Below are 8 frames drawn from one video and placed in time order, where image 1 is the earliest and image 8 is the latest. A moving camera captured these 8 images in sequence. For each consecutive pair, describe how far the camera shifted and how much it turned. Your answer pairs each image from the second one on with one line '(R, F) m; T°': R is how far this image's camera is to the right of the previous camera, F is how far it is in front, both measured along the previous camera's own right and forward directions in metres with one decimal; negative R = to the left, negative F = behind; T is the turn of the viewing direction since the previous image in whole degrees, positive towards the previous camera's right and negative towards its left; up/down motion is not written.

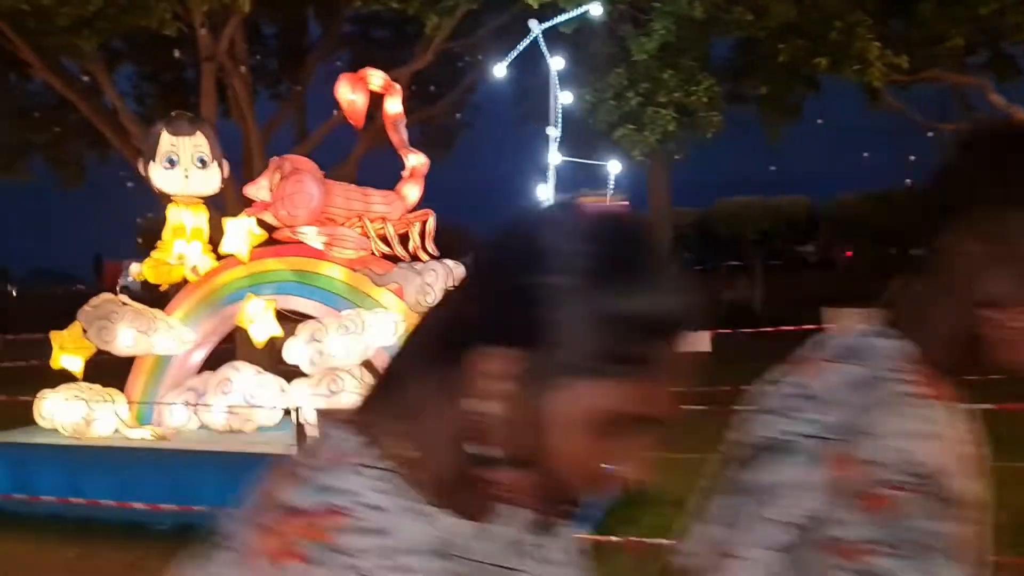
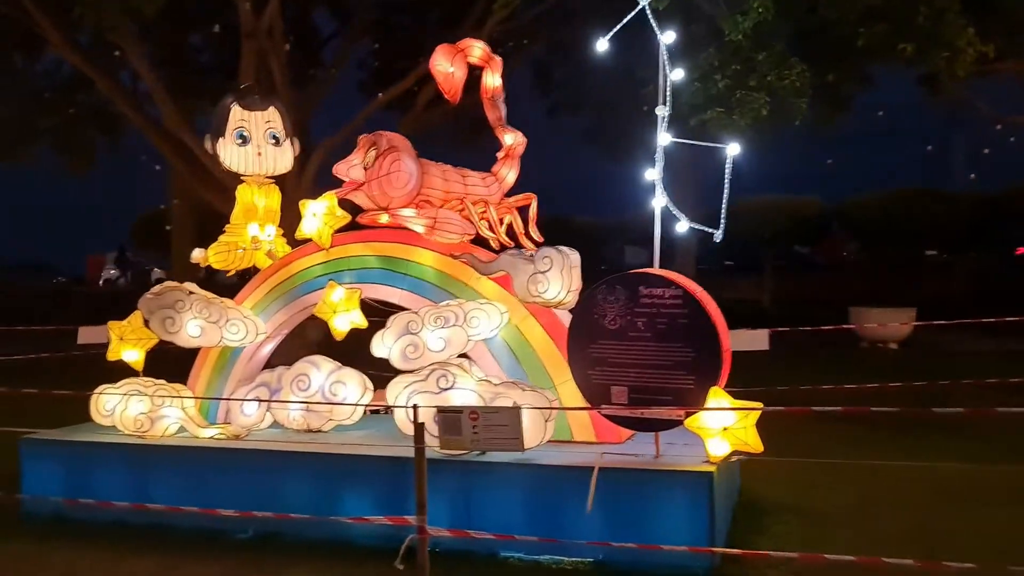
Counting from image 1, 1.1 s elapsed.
(-1.0, +0.5) m; +1°
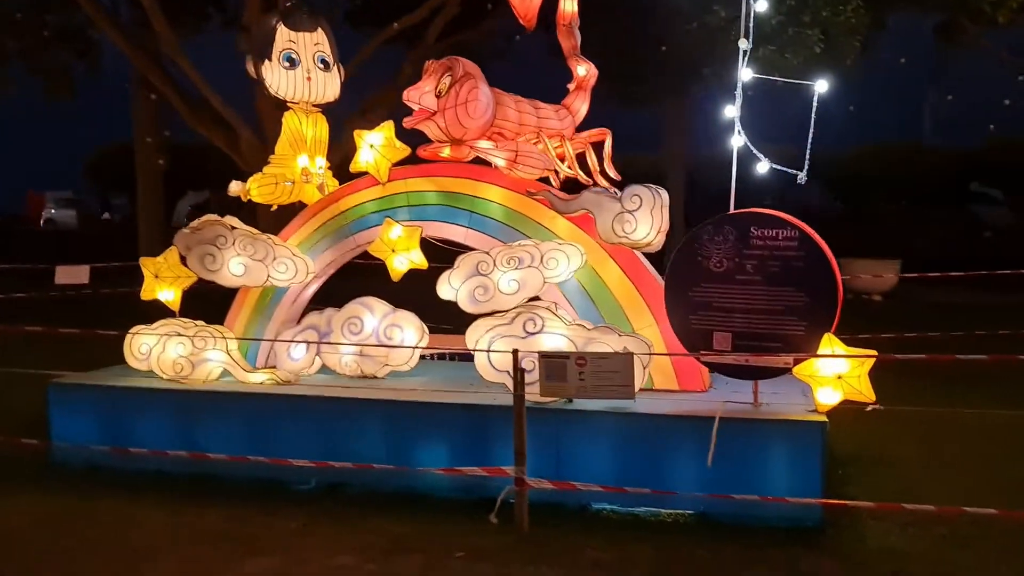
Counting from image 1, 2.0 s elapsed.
(-0.9, +0.4) m; +4°
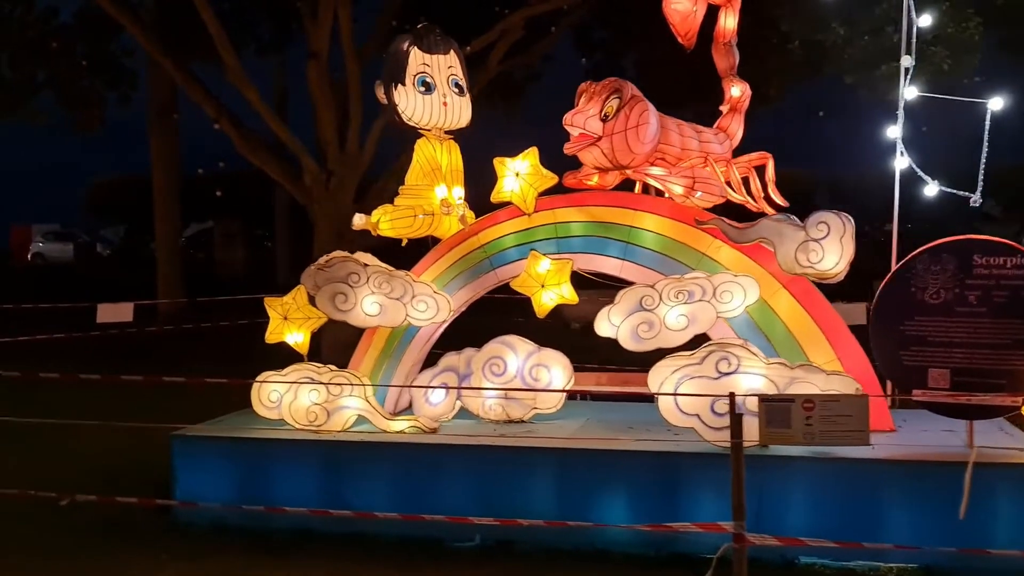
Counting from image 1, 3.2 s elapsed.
(-1.2, +0.4) m; +1°
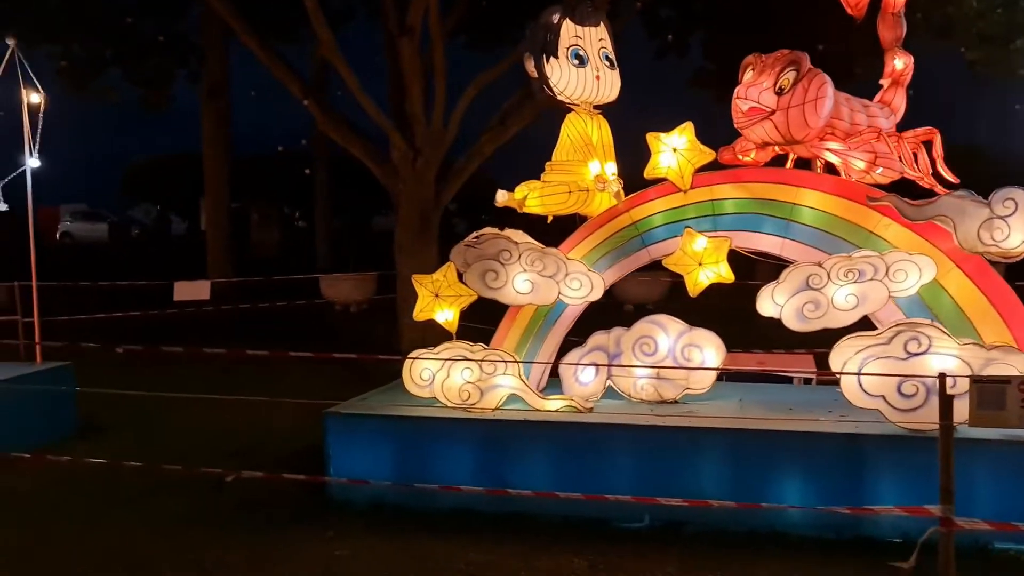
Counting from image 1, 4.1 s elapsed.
(-0.9, +0.1) m; -1°
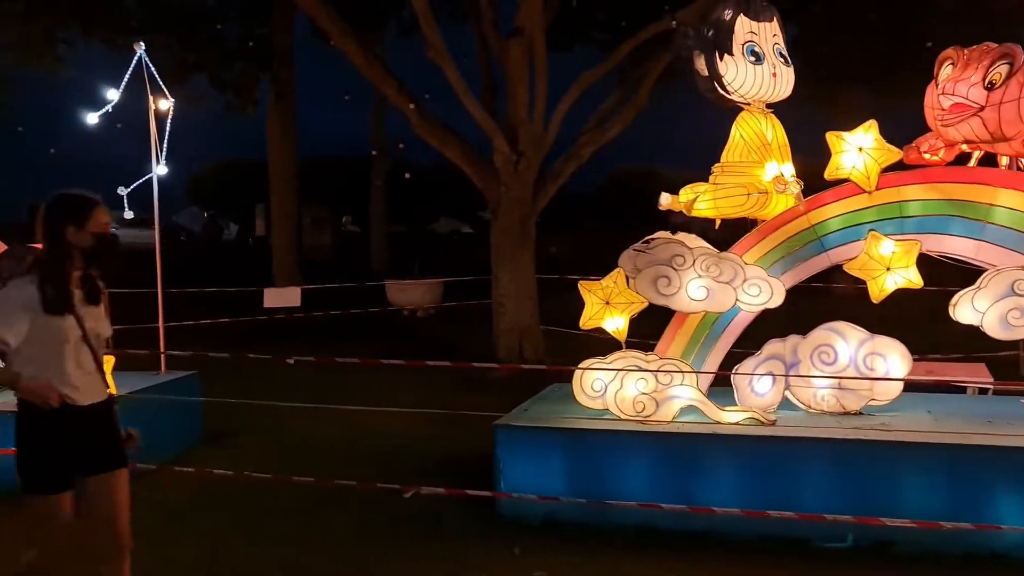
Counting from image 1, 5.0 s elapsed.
(-0.9, +0.2) m; -2°
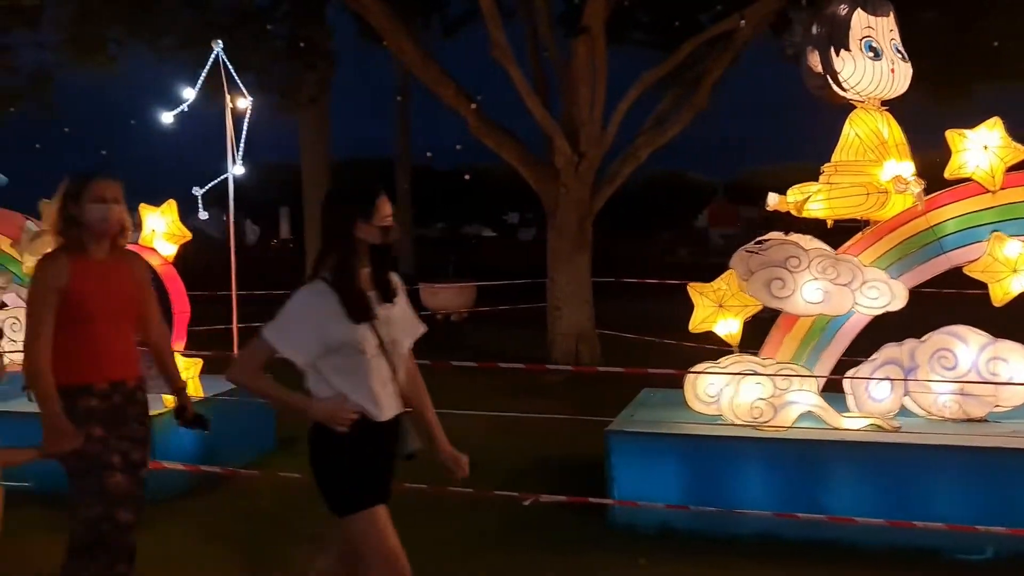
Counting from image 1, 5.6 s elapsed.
(-0.7, +0.1) m; -1°
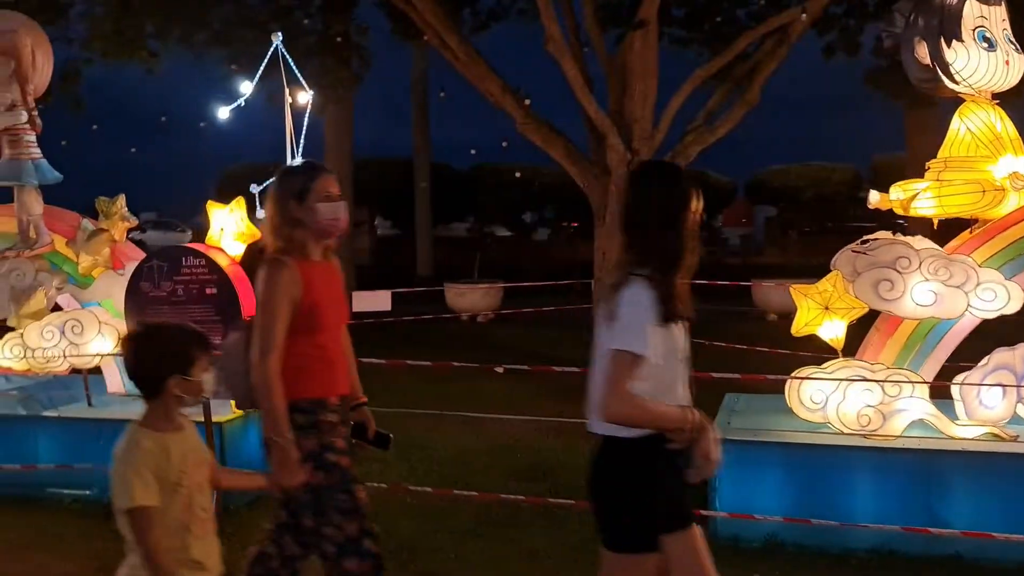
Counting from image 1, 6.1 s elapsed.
(-0.6, +0.2) m; 0°
